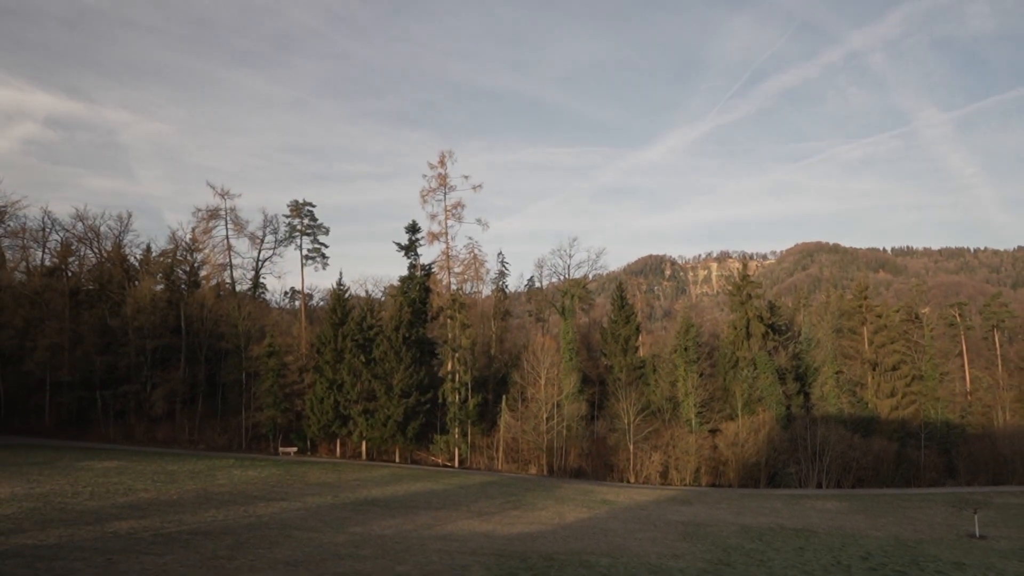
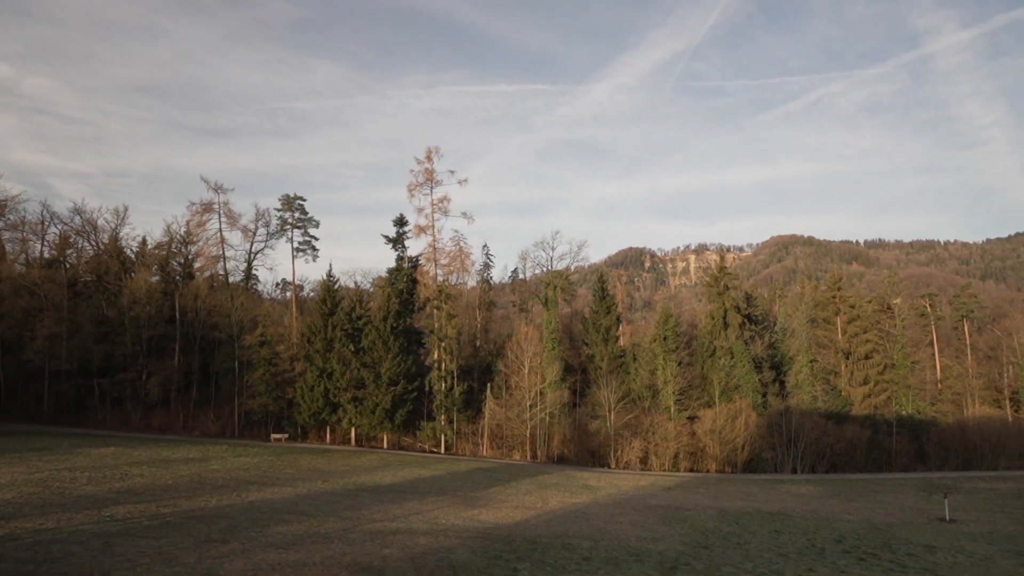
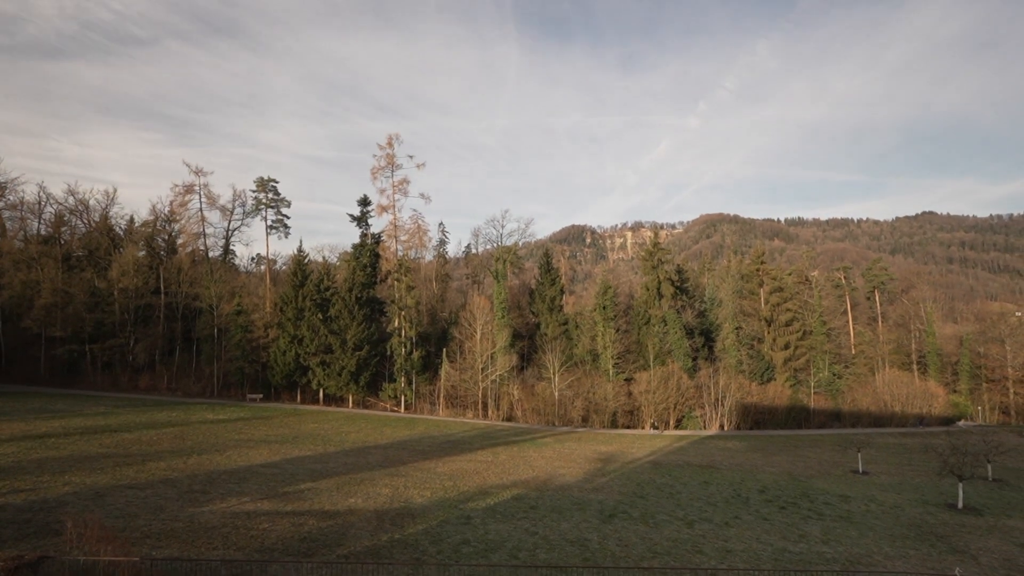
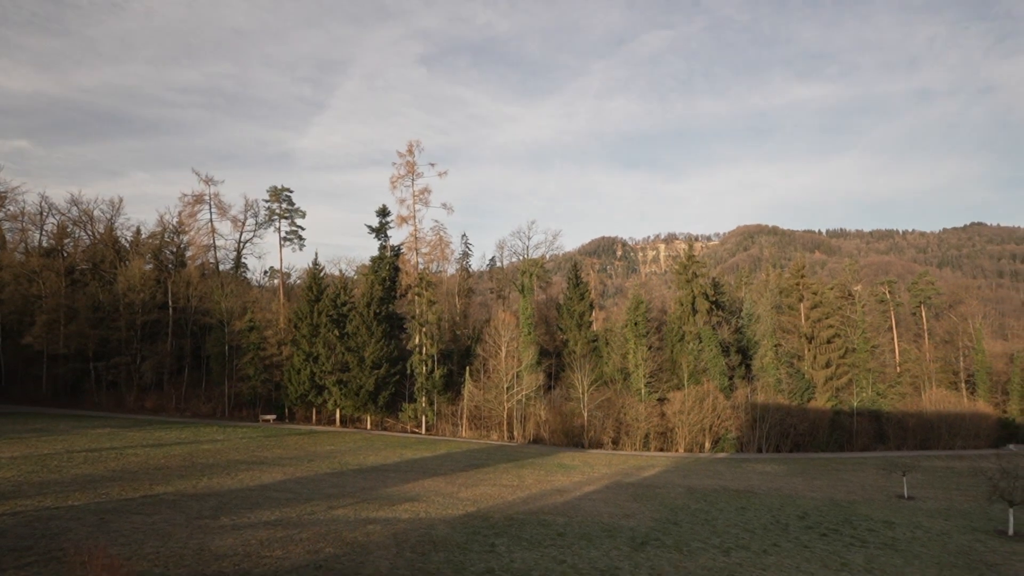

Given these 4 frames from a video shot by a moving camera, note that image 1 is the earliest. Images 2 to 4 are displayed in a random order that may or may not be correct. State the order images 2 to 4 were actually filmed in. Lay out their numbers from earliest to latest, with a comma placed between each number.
2, 4, 3
